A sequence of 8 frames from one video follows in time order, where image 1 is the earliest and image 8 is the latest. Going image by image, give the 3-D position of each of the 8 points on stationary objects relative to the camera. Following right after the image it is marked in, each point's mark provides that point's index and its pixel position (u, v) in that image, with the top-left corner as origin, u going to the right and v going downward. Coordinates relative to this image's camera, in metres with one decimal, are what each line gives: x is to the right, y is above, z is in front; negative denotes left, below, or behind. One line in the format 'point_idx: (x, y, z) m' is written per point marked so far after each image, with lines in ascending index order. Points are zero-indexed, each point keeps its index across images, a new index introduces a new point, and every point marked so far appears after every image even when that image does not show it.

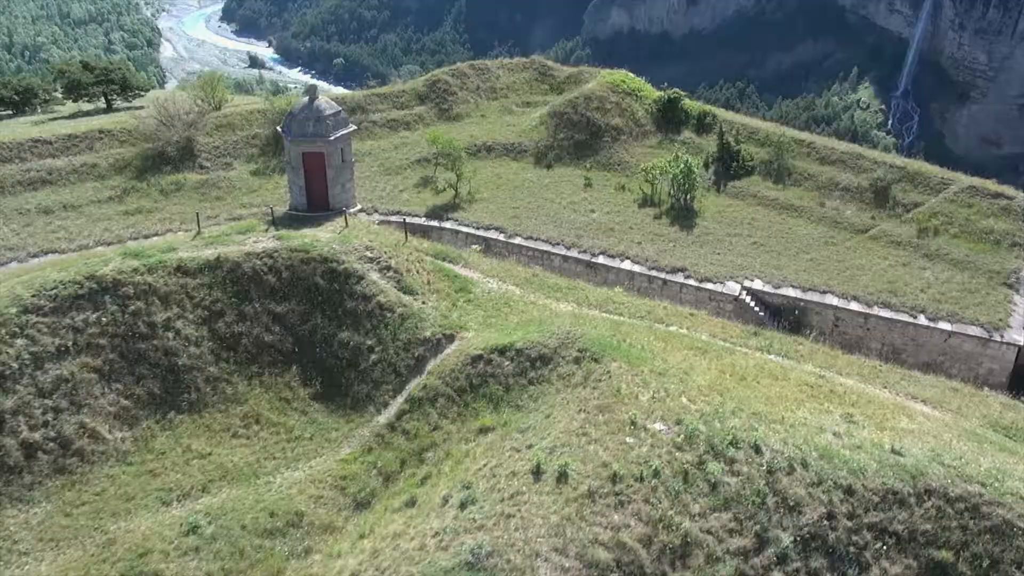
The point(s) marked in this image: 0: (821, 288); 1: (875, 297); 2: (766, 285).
0: (+6.3, 0.0, +16.8) m
1: (+7.3, -0.1, +16.5) m
2: (+5.3, +0.1, +17.1) m
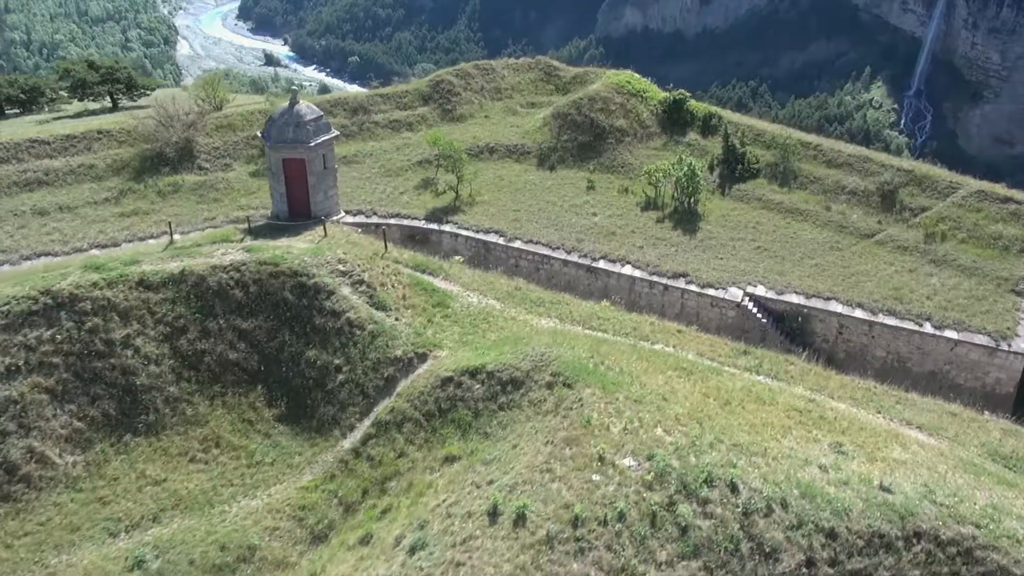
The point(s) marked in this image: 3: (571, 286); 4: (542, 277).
0: (+6.3, -0.1, +16.4) m
1: (+7.2, -0.3, +16.1) m
2: (+5.2, 0.0, +16.6) m
3: (+1.3, 0.0, +17.7) m
4: (+0.7, +0.2, +17.9) m
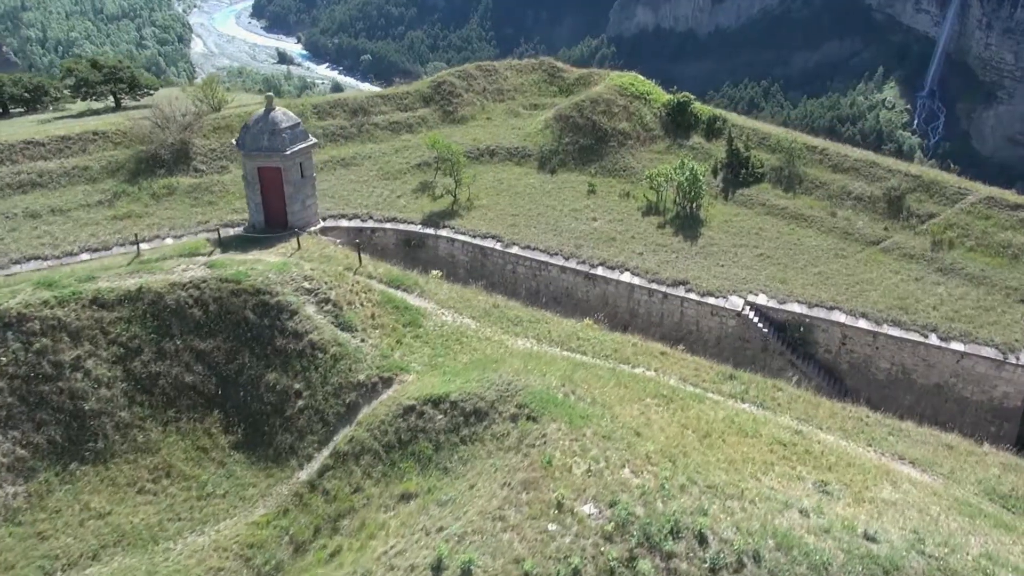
0: (+6.2, -0.3, +15.9) m
1: (+7.1, -0.5, +15.6) m
2: (+5.1, -0.2, +16.2) m
3: (+1.2, -0.1, +17.3) m
4: (+0.6, +0.1, +17.5) m
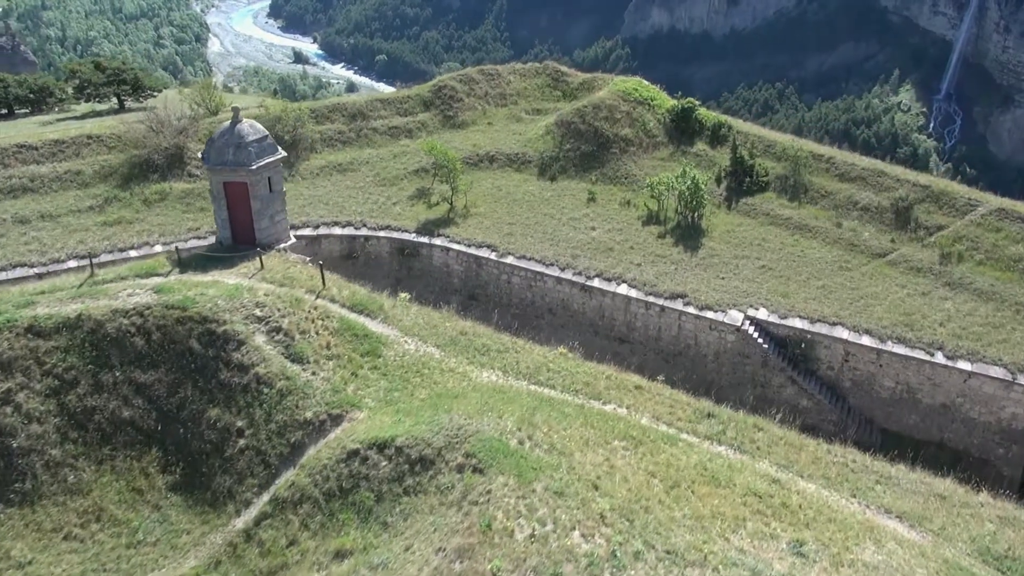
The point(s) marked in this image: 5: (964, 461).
0: (+6.1, -0.6, +15.4) m
1: (+7.0, -0.8, +15.0) m
2: (+5.0, -0.5, +15.7) m
3: (+1.1, -0.4, +16.9) m
4: (+0.5, -0.1, +17.1) m
5: (+8.1, -3.1, +14.6) m
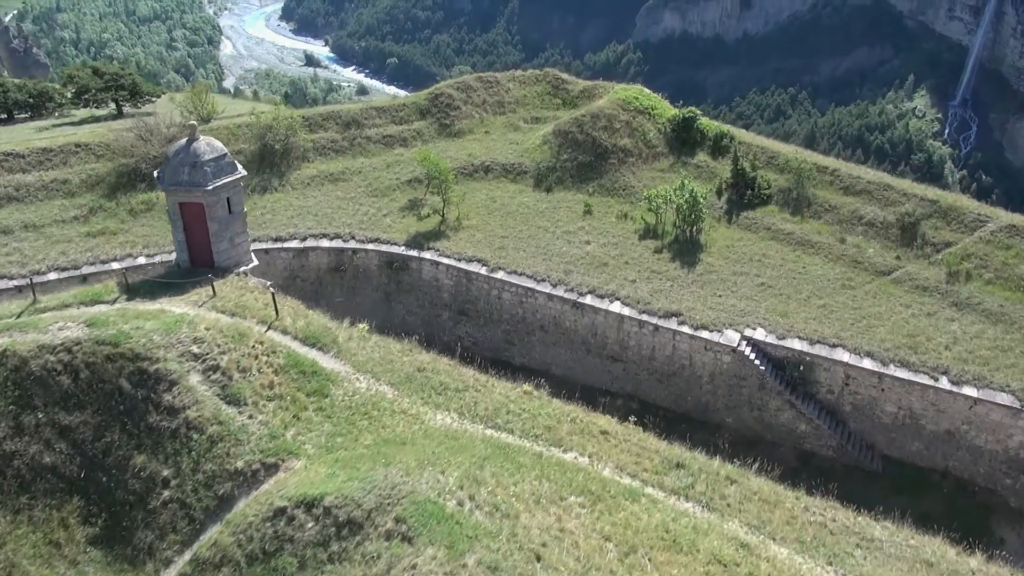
0: (+5.8, -1.0, +14.8) m
1: (+6.8, -1.2, +14.5) m
2: (+4.8, -0.9, +15.1) m
3: (+0.9, -0.7, +16.4) m
4: (+0.3, -0.5, +16.6) m
5: (+7.9, -3.5, +14.0) m
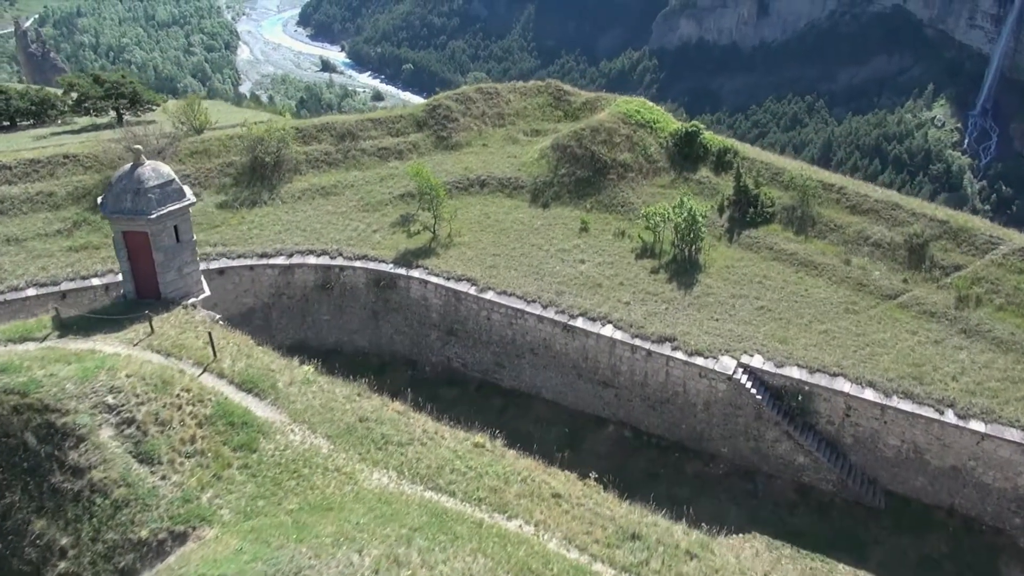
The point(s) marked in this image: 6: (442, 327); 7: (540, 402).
0: (+5.6, -1.4, +14.2) m
1: (+6.5, -1.6, +13.8) m
2: (+4.5, -1.3, +14.5) m
3: (+0.7, -1.1, +15.8) m
4: (+0.1, -0.9, +16.1) m
5: (+7.6, -3.9, +13.3) m
6: (-1.4, -0.8, +16.9) m
7: (+0.6, -2.3, +16.4) m
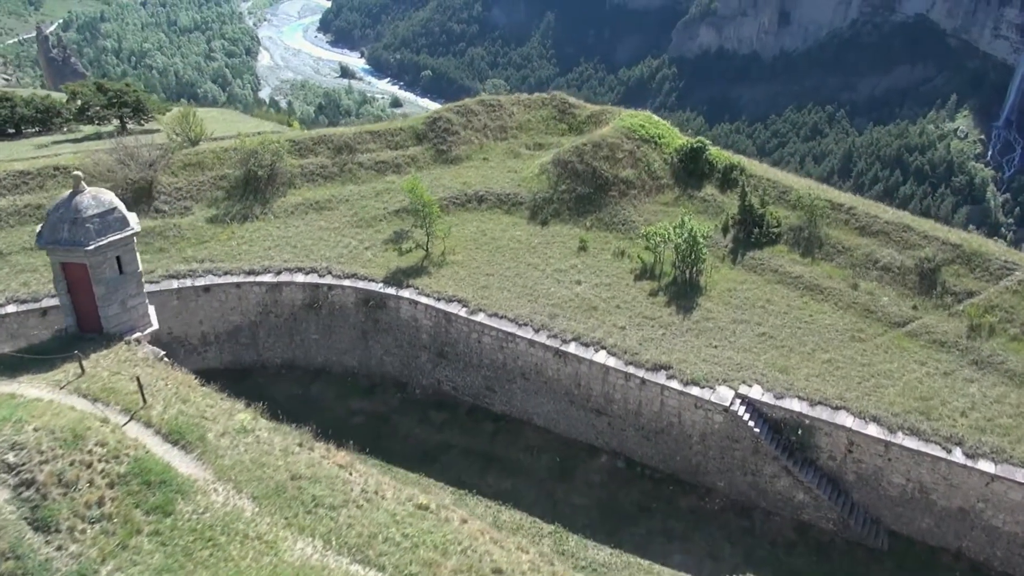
0: (+5.4, -1.9, +13.5) m
1: (+6.3, -2.1, +13.1) m
2: (+4.3, -1.8, +13.9) m
3: (+0.5, -1.5, +15.3) m
4: (-0.1, -1.3, +15.5) m
5: (+7.3, -4.4, +12.6) m
6: (-1.6, -1.2, +16.4) m
7: (+0.4, -2.7, +15.9) m
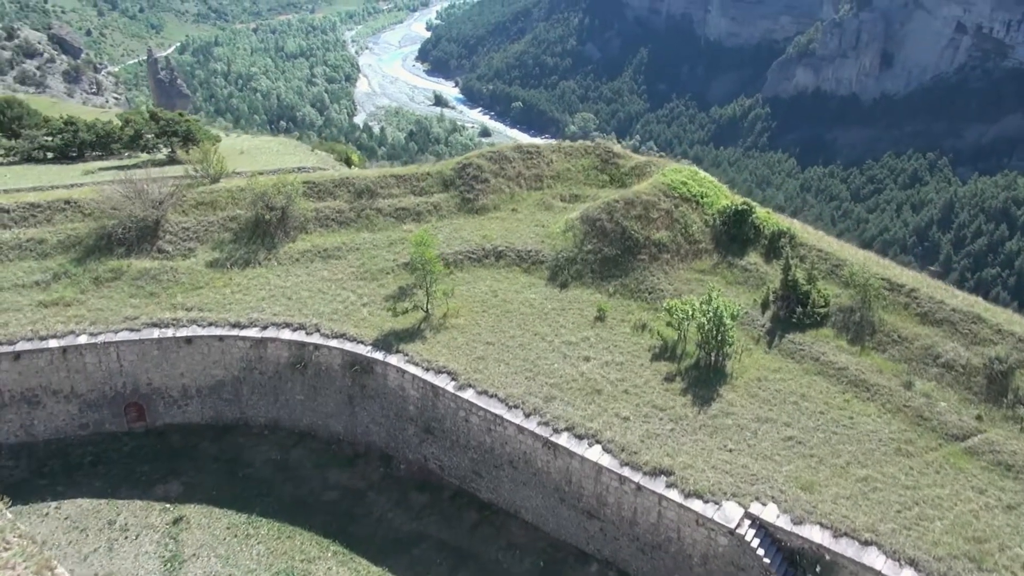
0: (+4.9, -3.4, +11.3) m
1: (+5.7, -3.7, +10.8) m
2: (+3.9, -3.3, +11.7) m
3: (+0.2, -2.9, +13.5) m
4: (-0.3, -2.6, +13.9) m
5: (+6.5, -6.0, +10.0) m
6: (-1.7, -2.5, +14.9) m
7: (+0.1, -4.1, +14.1) m
